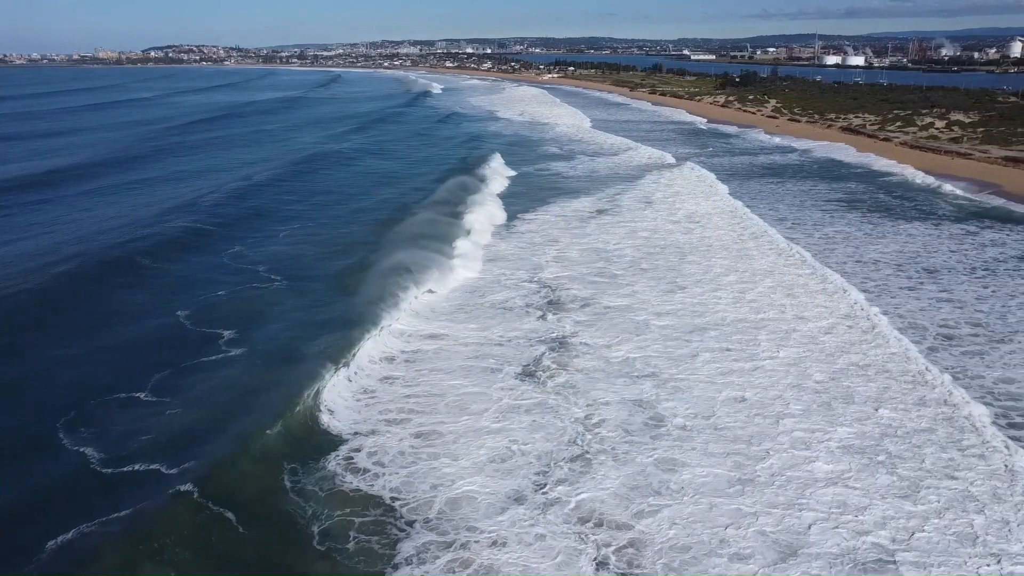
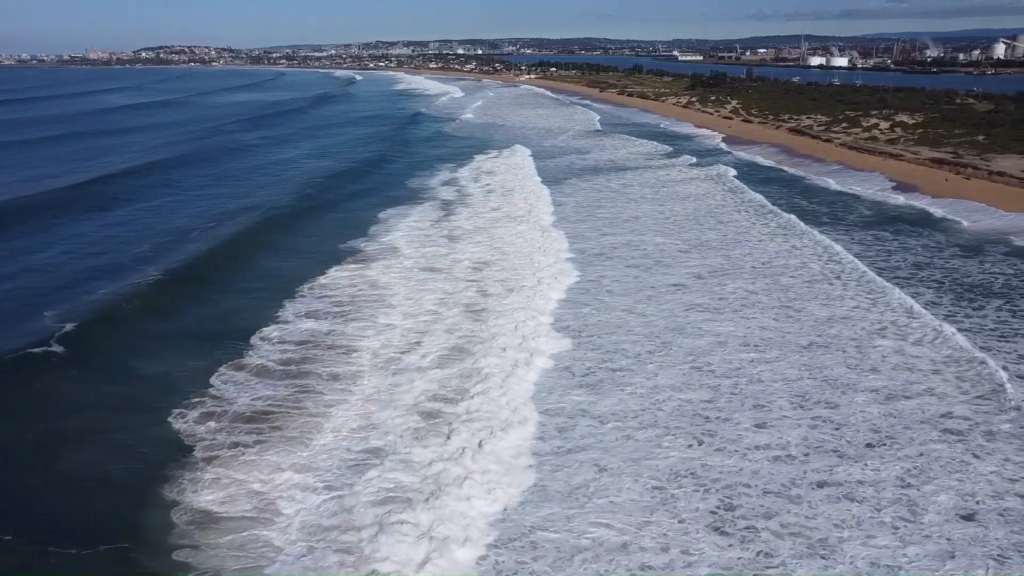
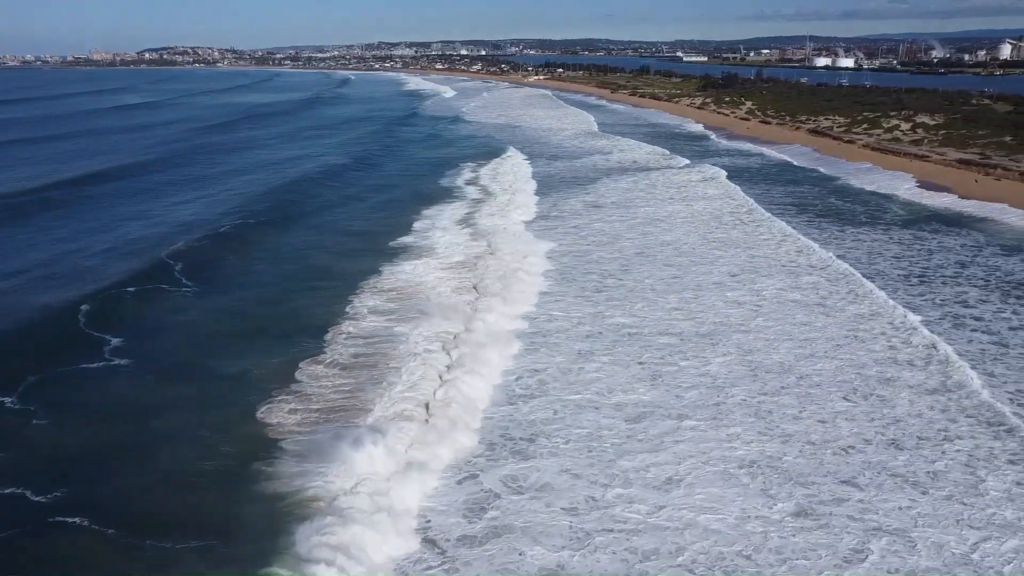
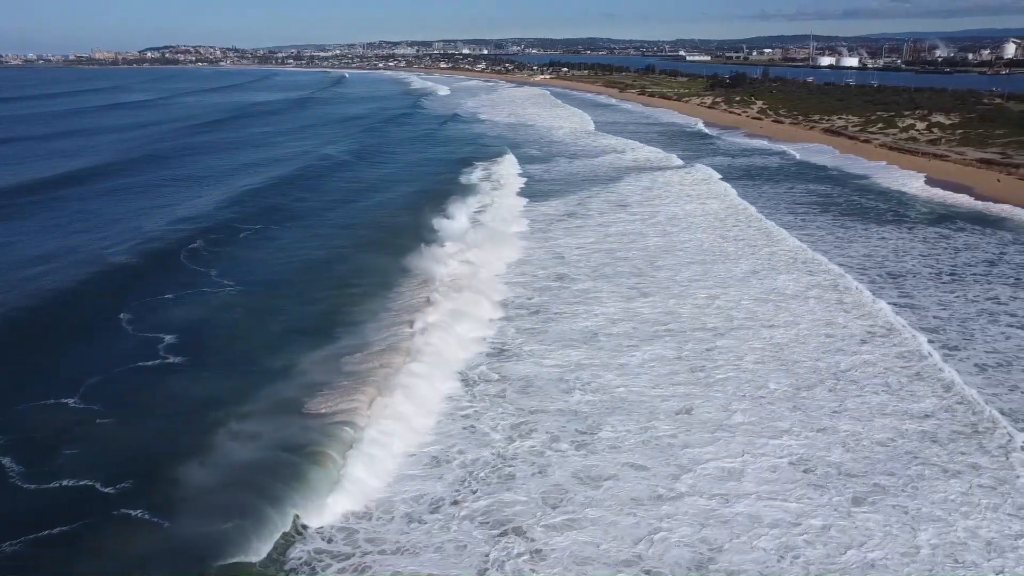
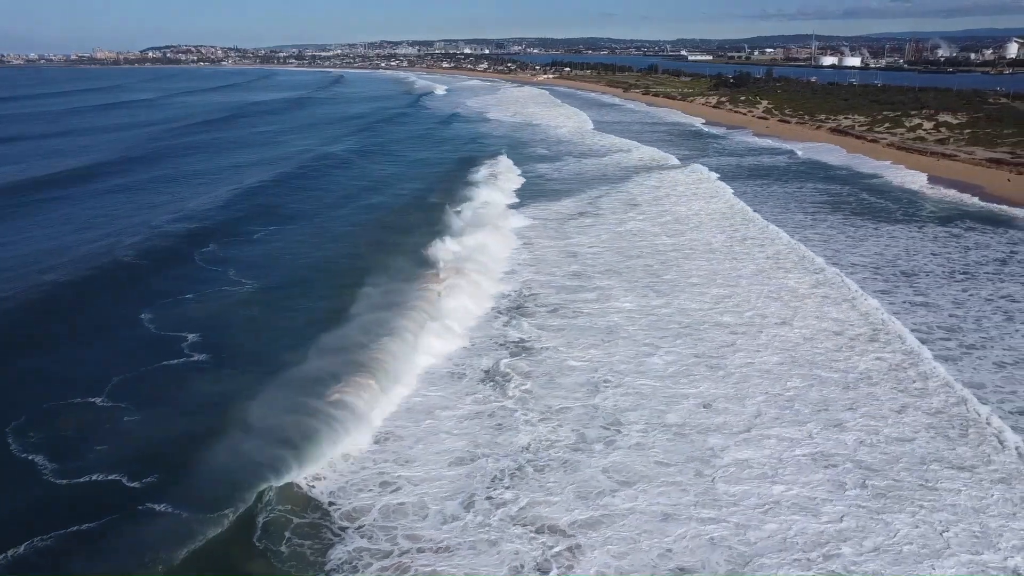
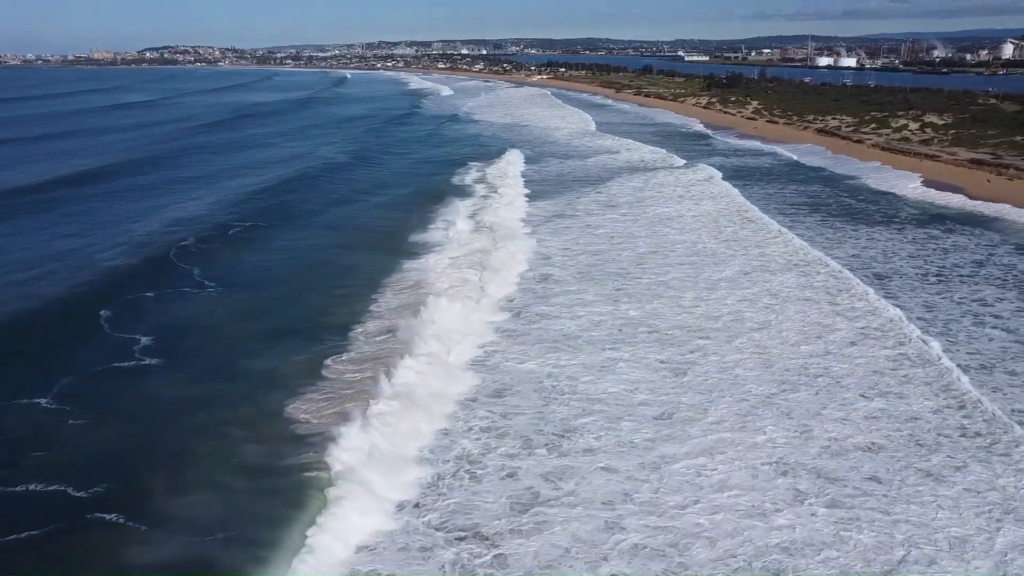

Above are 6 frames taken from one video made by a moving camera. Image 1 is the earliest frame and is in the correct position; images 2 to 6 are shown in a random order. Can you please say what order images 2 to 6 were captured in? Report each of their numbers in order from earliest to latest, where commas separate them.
5, 4, 6, 3, 2
